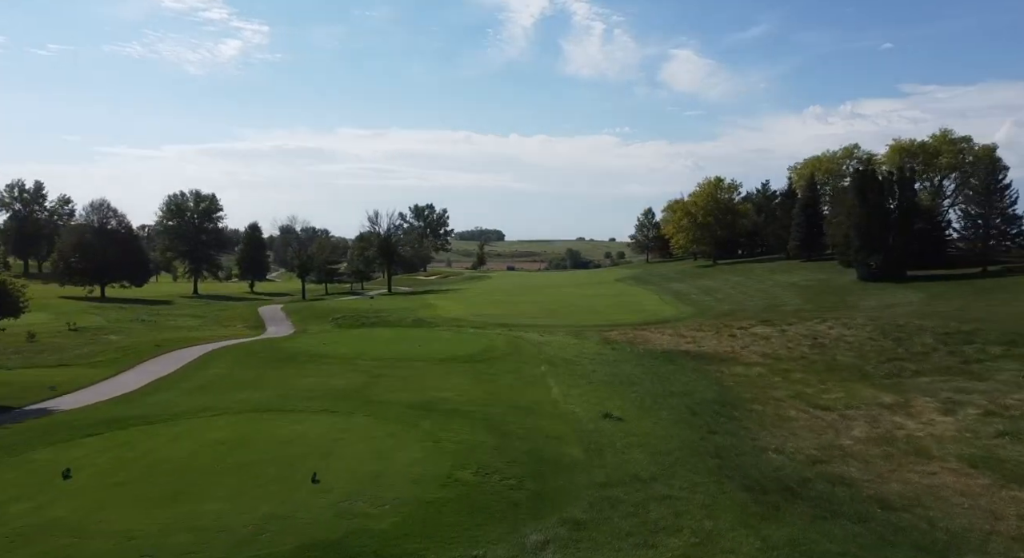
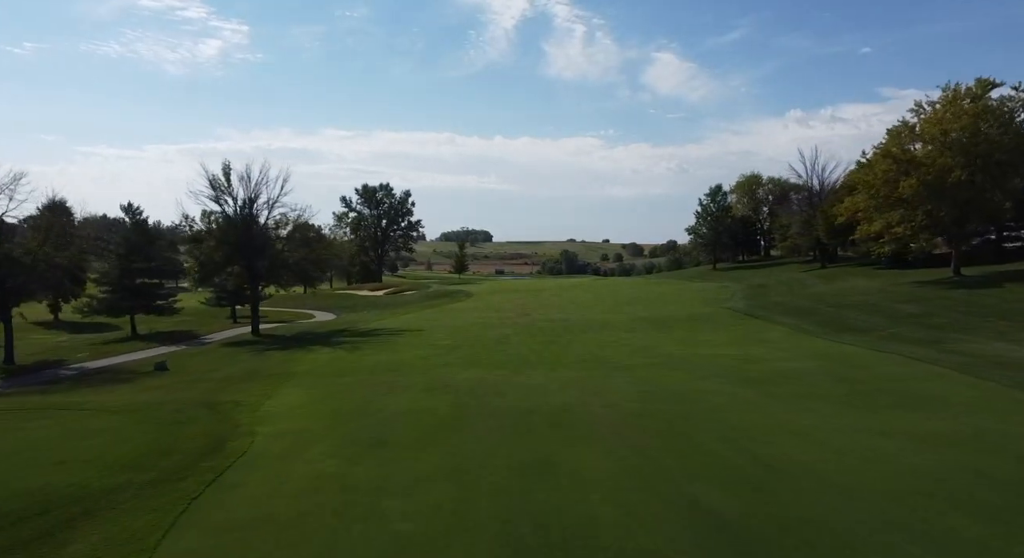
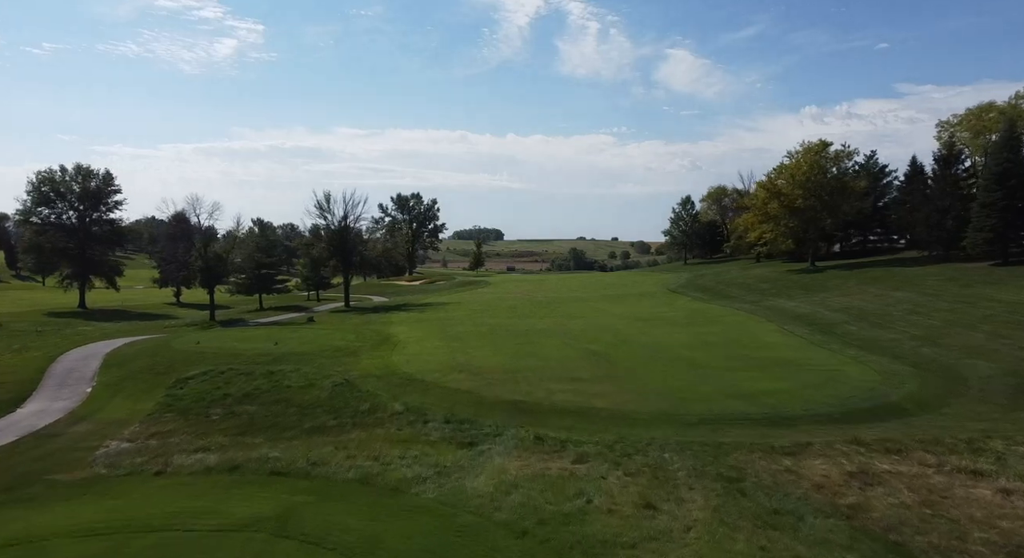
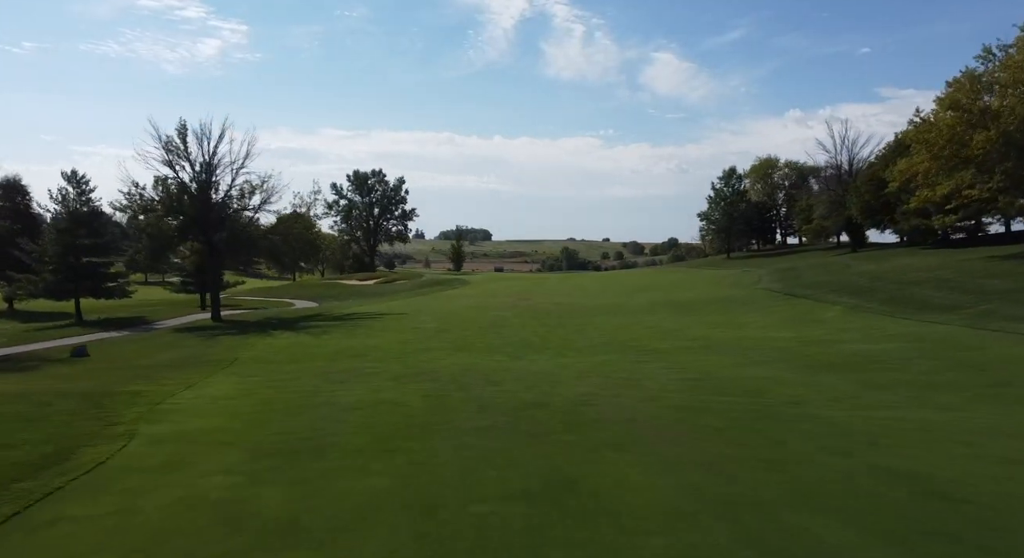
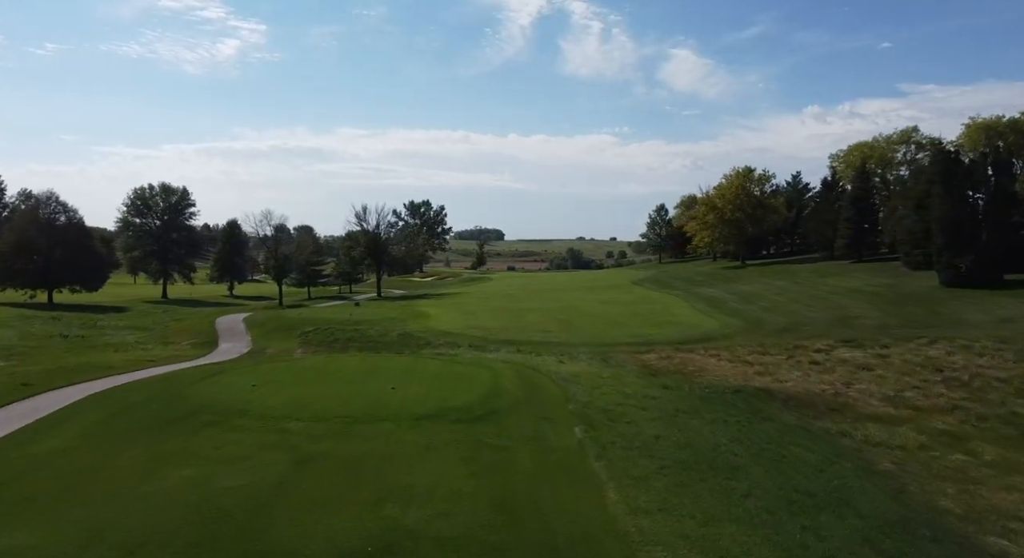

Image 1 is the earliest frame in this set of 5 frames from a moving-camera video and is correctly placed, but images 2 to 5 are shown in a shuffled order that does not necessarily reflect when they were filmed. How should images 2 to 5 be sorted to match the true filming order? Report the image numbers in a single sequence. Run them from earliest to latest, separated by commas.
5, 3, 2, 4
